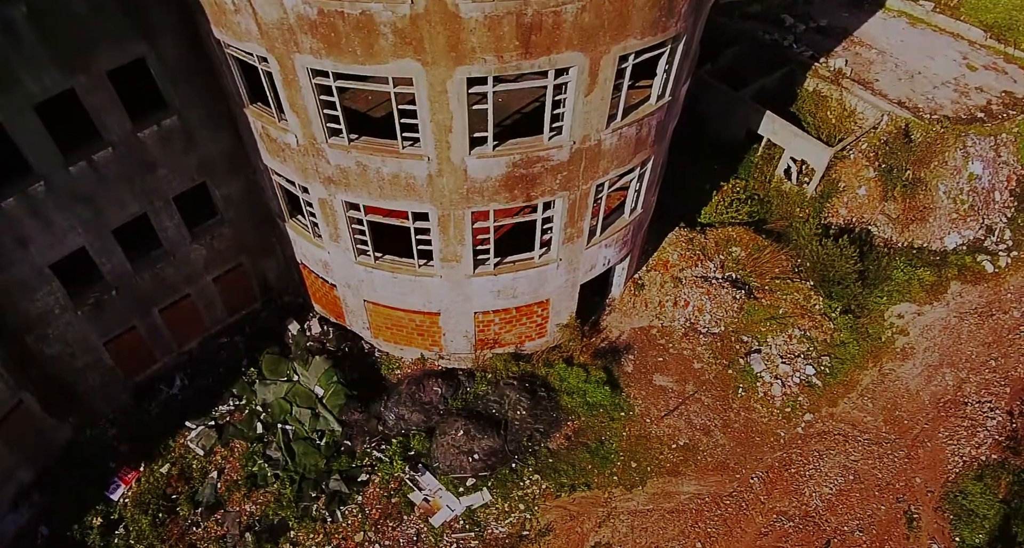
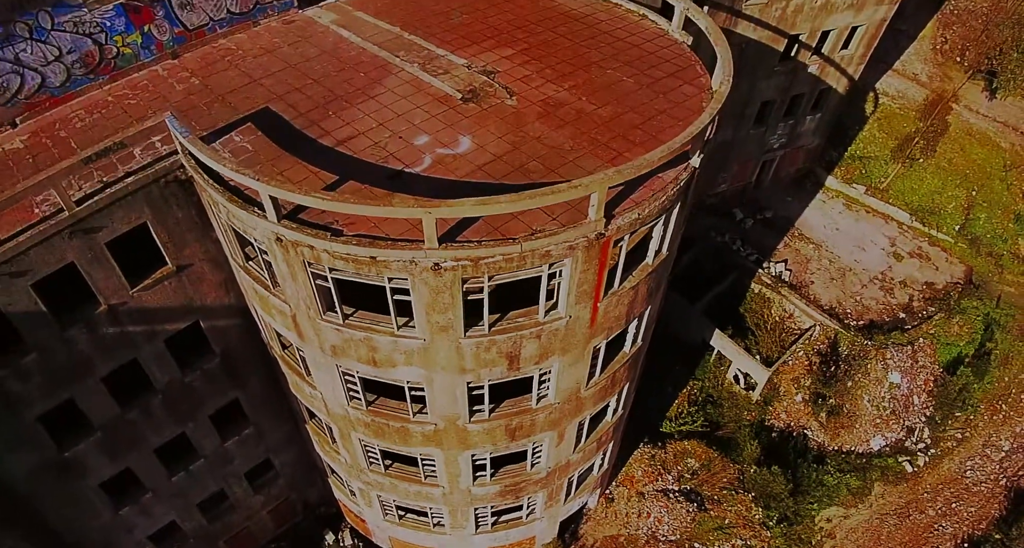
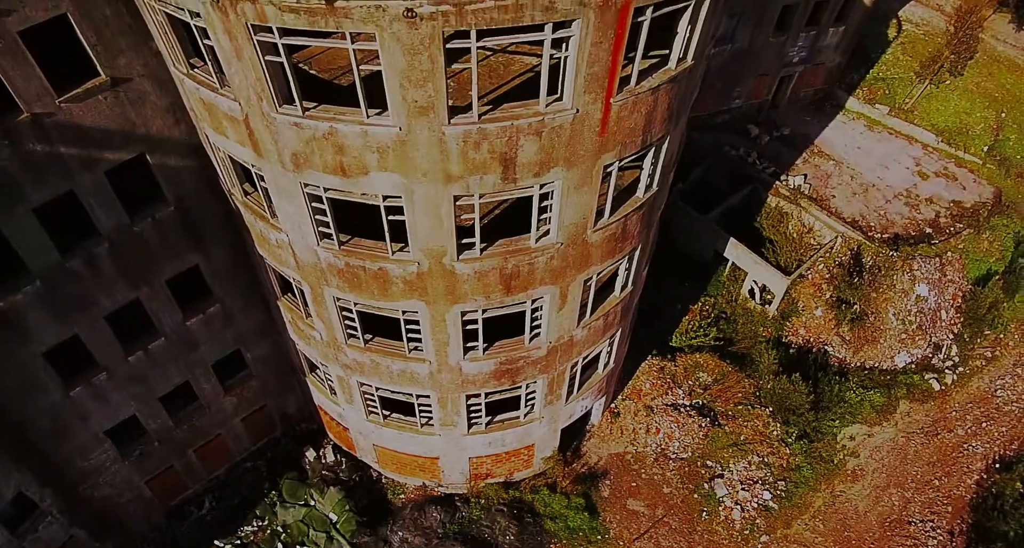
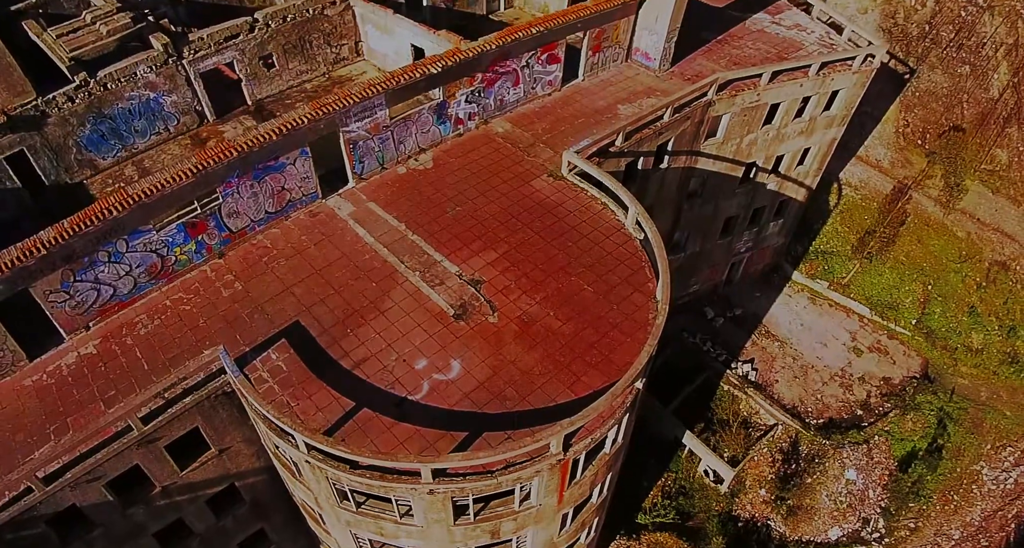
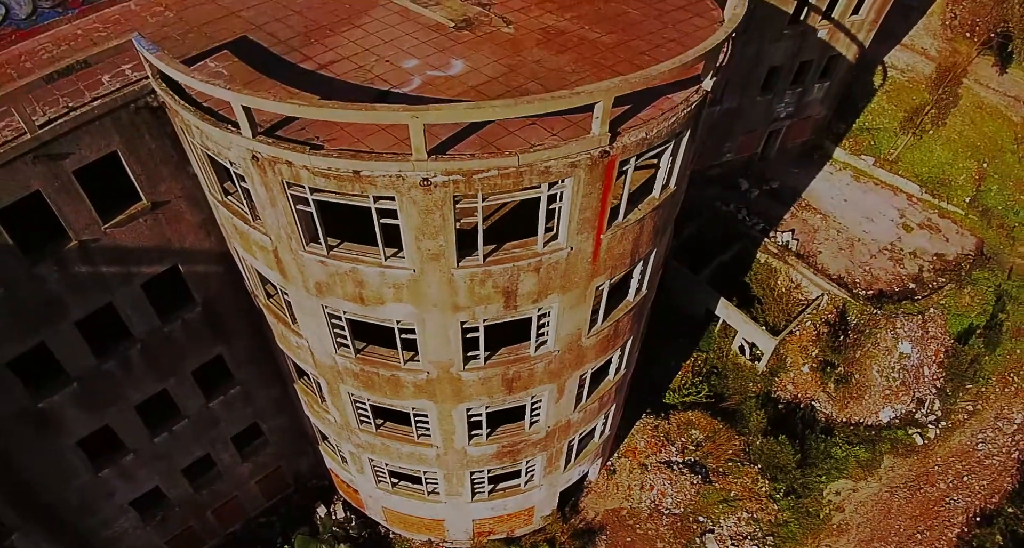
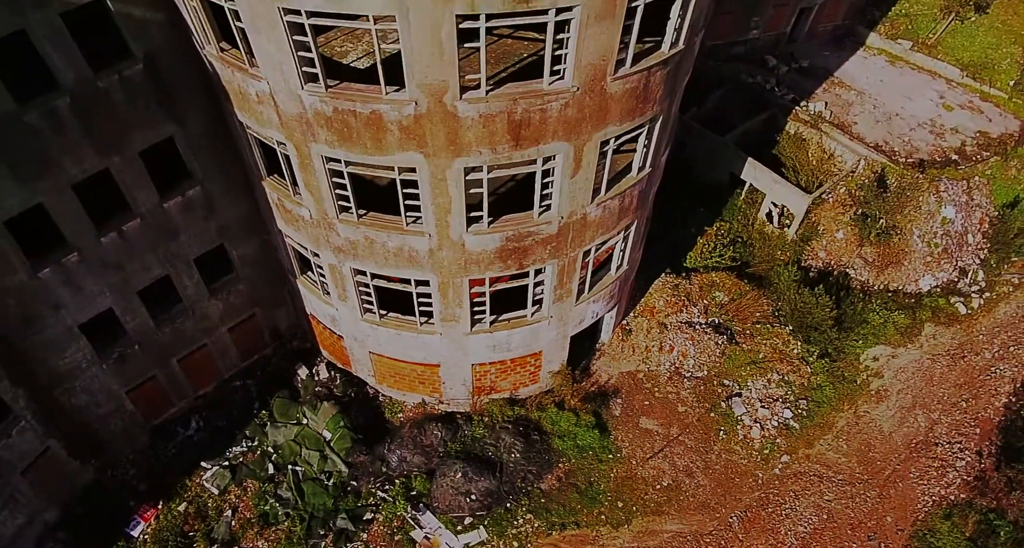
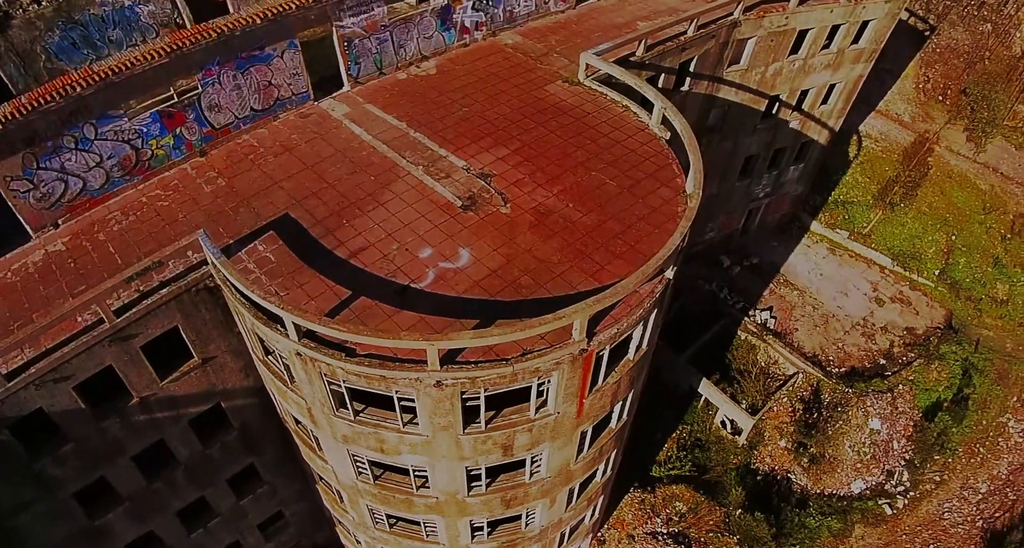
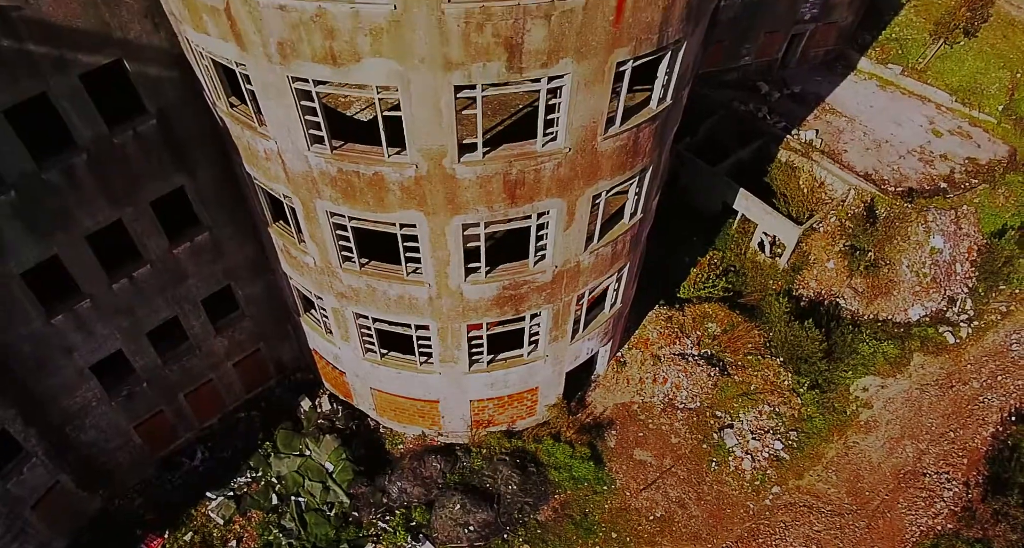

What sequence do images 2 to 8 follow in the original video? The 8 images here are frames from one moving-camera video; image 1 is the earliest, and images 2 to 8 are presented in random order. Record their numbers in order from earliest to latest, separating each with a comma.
6, 8, 3, 5, 2, 7, 4
